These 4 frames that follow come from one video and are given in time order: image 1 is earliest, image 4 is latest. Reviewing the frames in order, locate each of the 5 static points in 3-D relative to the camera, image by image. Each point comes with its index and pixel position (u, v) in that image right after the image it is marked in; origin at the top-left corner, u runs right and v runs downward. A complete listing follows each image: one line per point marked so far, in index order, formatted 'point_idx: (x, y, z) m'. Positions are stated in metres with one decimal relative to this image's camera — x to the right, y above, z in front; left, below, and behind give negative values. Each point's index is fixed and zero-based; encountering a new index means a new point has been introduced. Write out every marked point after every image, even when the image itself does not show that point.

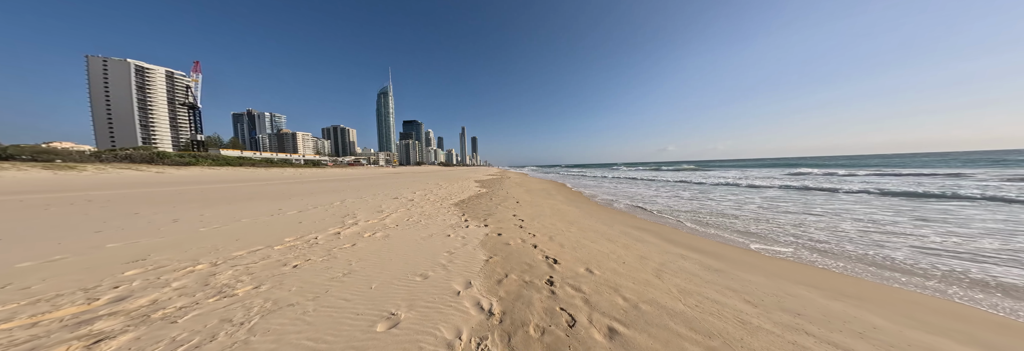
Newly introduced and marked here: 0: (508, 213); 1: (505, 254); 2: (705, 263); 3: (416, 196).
0: (-0.1, -1.3, +7.0) m
1: (-0.1, -1.3, +3.5) m
2: (+3.5, -1.6, +3.8) m
3: (-3.9, -0.8, +8.4) m
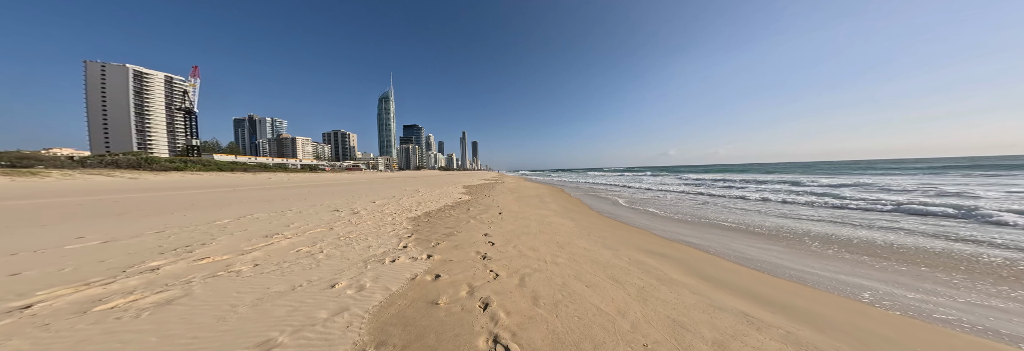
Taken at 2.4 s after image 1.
0: (-0.8, -1.4, +5.2) m
1: (-0.9, -1.4, +1.7) m
2: (+2.8, -1.6, +2.0) m
3: (-4.6, -1.0, +6.6) m
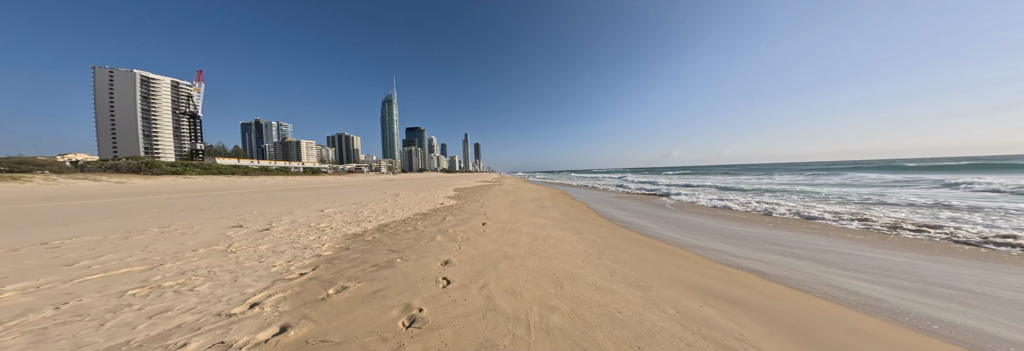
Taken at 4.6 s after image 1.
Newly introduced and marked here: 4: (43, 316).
0: (-1.3, -1.4, +3.5) m
1: (-1.4, -1.3, 0.0) m
2: (+2.3, -1.5, +0.2) m
3: (-5.0, -1.0, +5.0) m
4: (-3.4, -1.0, +1.6) m
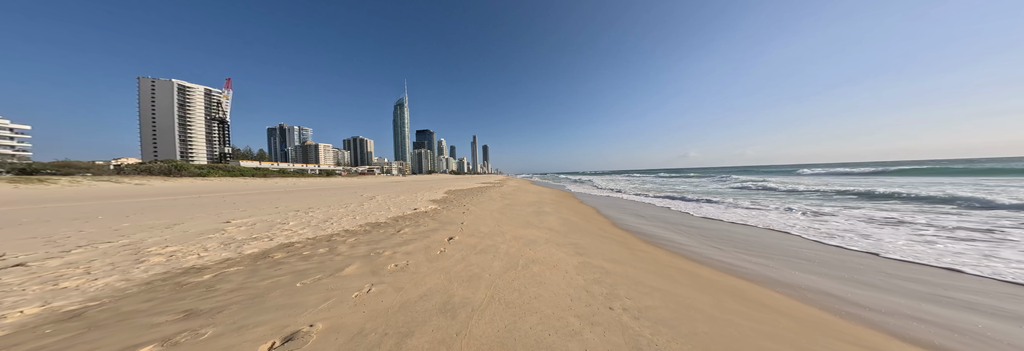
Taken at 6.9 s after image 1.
0: (-2.0, -1.3, +1.7) m
1: (-2.3, -1.2, -1.8) m
2: (+1.3, -1.4, -1.8) m
3: (-5.7, -0.9, +3.4) m
4: (-4.2, -0.9, -0.1) m
